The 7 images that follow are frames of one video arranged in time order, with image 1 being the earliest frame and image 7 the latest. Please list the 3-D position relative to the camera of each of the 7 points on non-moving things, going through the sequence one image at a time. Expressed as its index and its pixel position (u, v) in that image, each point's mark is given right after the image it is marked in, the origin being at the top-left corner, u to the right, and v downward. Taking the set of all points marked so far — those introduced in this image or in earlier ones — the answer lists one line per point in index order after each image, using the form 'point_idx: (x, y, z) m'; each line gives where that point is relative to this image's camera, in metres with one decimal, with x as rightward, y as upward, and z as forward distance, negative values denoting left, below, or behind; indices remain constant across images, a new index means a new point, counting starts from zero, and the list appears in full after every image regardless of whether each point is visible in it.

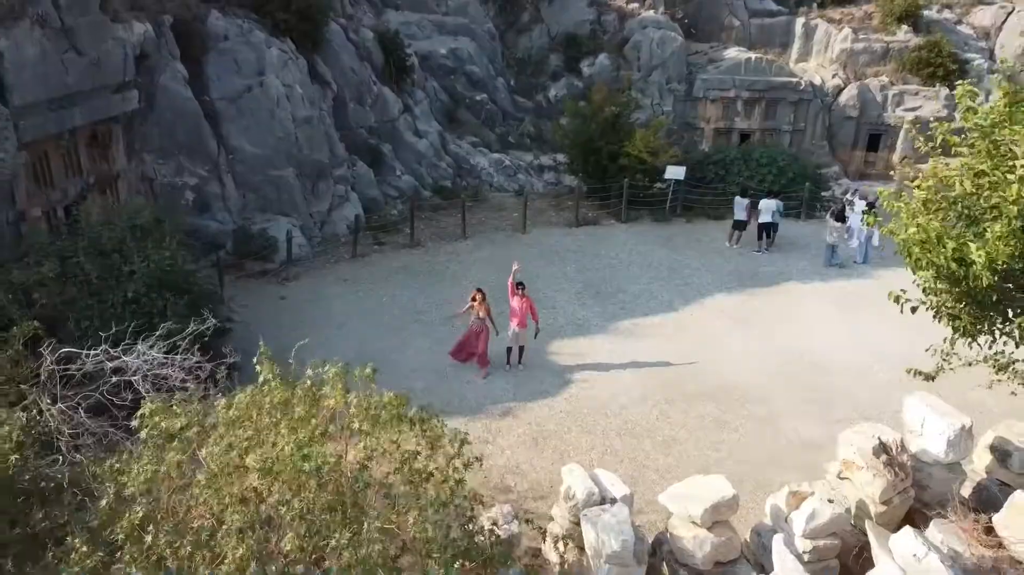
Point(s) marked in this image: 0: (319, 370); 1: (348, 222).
0: (-1.2, -0.5, +5.0) m
1: (-2.6, +1.1, +13.2) m
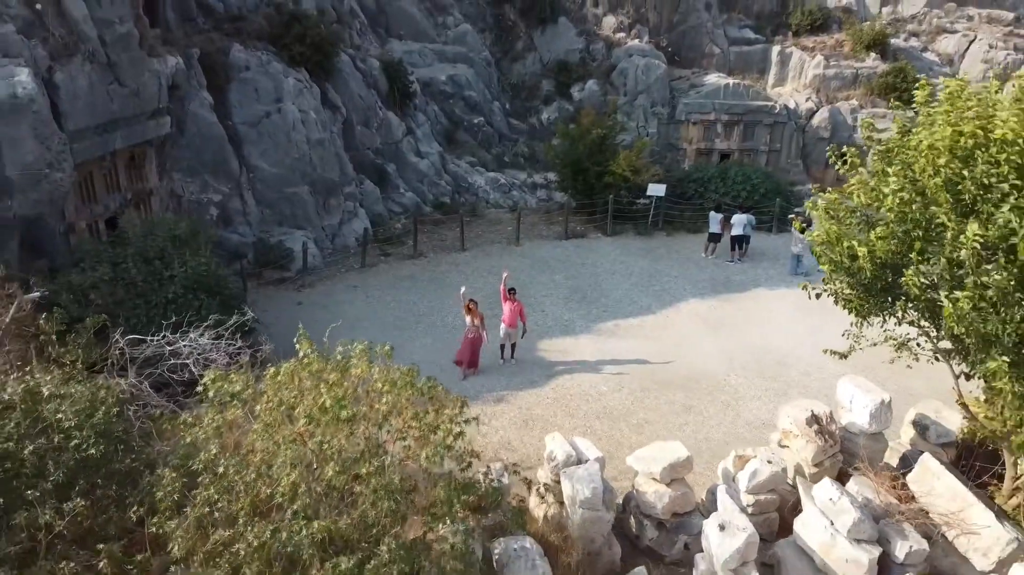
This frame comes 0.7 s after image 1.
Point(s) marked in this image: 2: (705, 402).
0: (-1.3, -0.5, +6.2) m
1: (-2.7, +0.9, +14.4) m
2: (+2.3, -1.3, +9.6) m
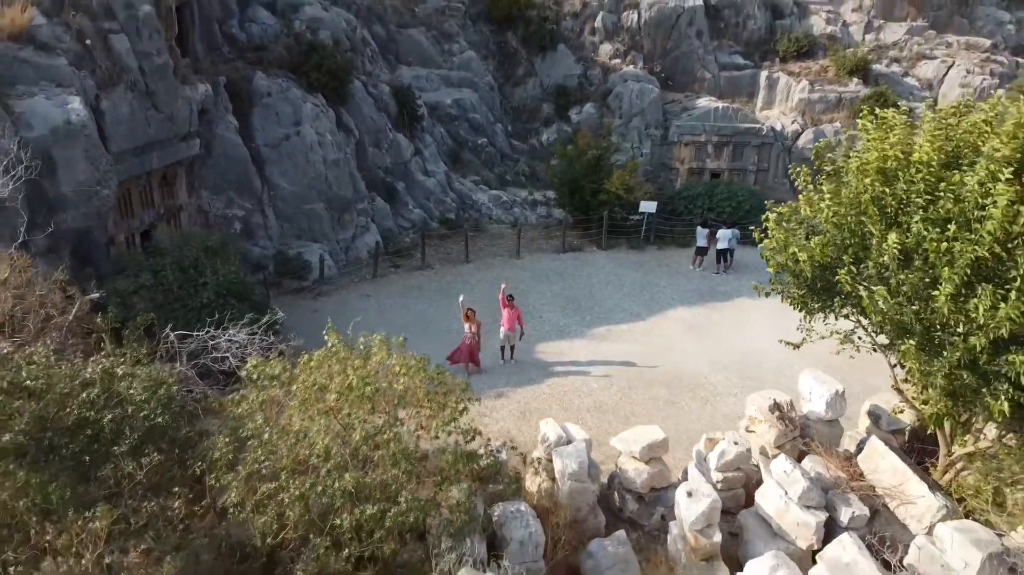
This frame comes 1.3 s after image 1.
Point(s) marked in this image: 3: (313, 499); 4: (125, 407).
0: (-1.3, -0.5, +7.3) m
1: (-2.7, +0.8, +15.5) m
2: (+2.3, -1.4, +10.6) m
3: (-1.4, -1.5, +5.8) m
4: (-2.9, -0.9, +6.1) m
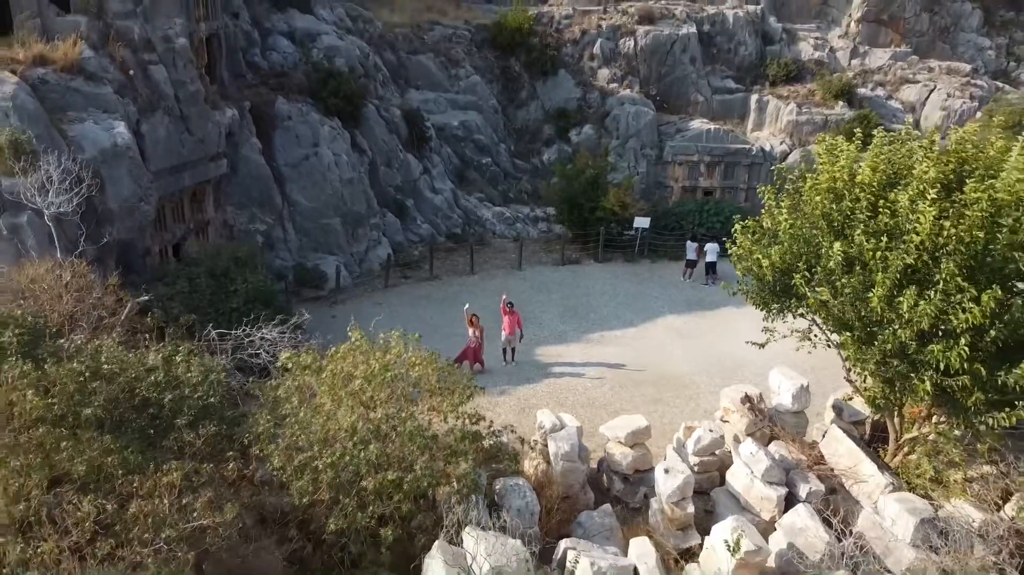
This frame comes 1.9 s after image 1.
0: (-1.3, -0.5, +8.4) m
1: (-2.7, +0.6, +16.7) m
2: (+2.3, -1.5, +11.7) m
3: (-1.4, -1.5, +6.9) m
4: (-2.9, -0.9, +7.2) m
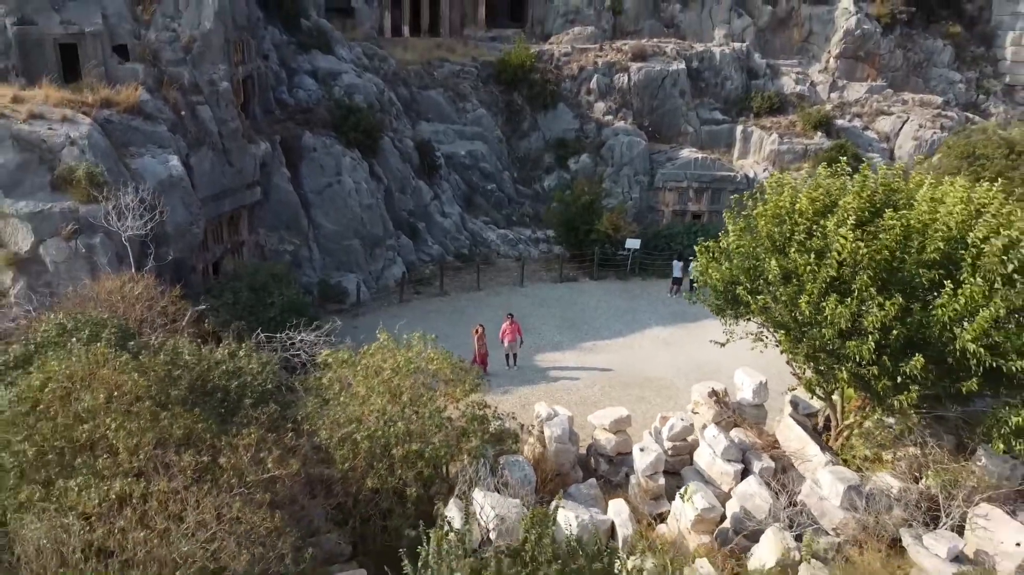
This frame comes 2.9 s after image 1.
0: (-1.3, -0.6, +10.1) m
1: (-2.6, +0.2, +18.4) m
2: (+2.3, -1.7, +13.3) m
3: (-1.4, -1.6, +8.6) m
4: (-2.9, -1.0, +8.9) m
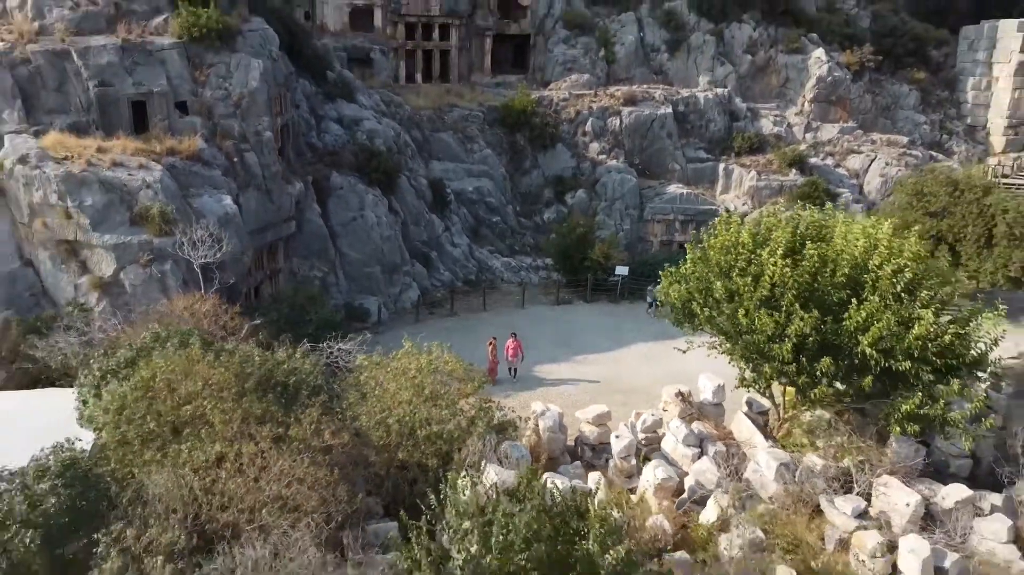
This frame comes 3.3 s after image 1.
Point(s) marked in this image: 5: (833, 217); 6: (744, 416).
0: (-1.3, -0.9, +12.5) m
1: (-2.6, -0.3, +20.8) m
2: (+2.3, -2.1, +15.6) m
3: (-1.4, -1.8, +10.9) m
4: (-2.9, -1.2, +11.3) m
5: (+4.8, +1.0, +12.2) m
6: (+3.6, -2.0, +13.1) m
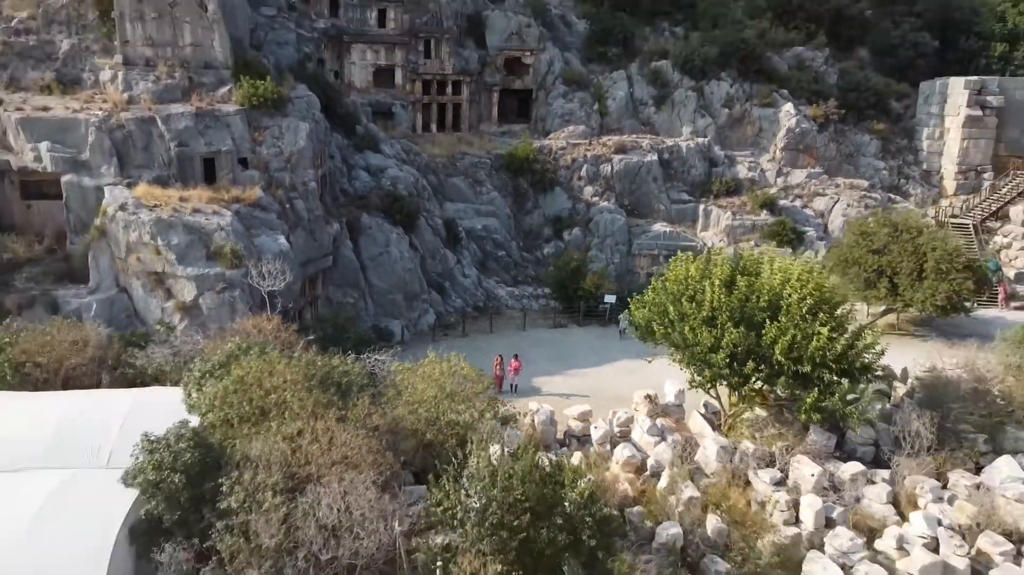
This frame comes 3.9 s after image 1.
0: (-1.2, -1.3, +15.9) m
1: (-2.5, -1.1, +24.2) m
2: (+2.4, -2.7, +19.0) m
3: (-1.4, -2.2, +14.3) m
4: (-2.9, -1.6, +14.7) m
5: (+4.8, +0.6, +15.7) m
6: (+3.7, -2.5, +16.4) m
